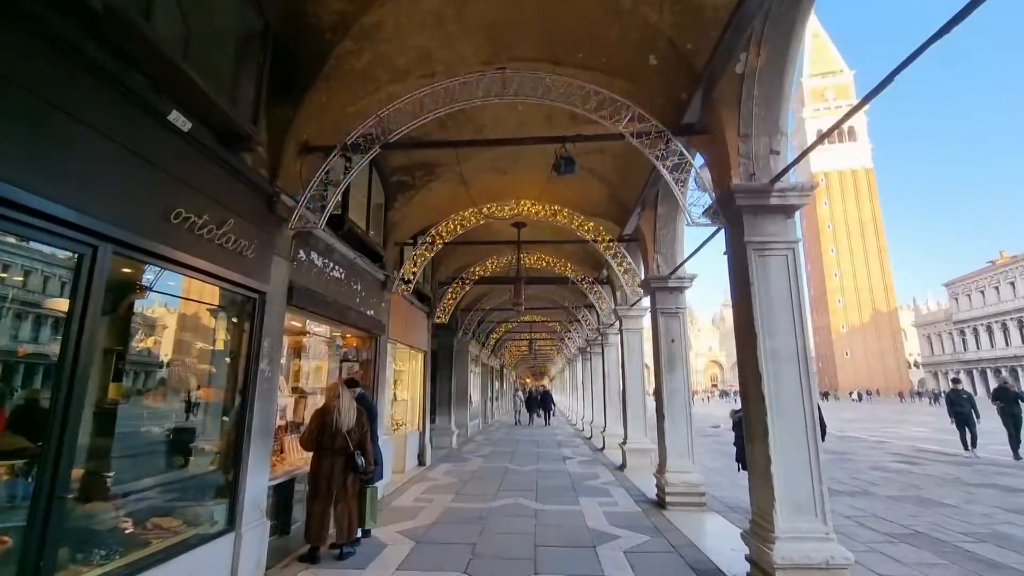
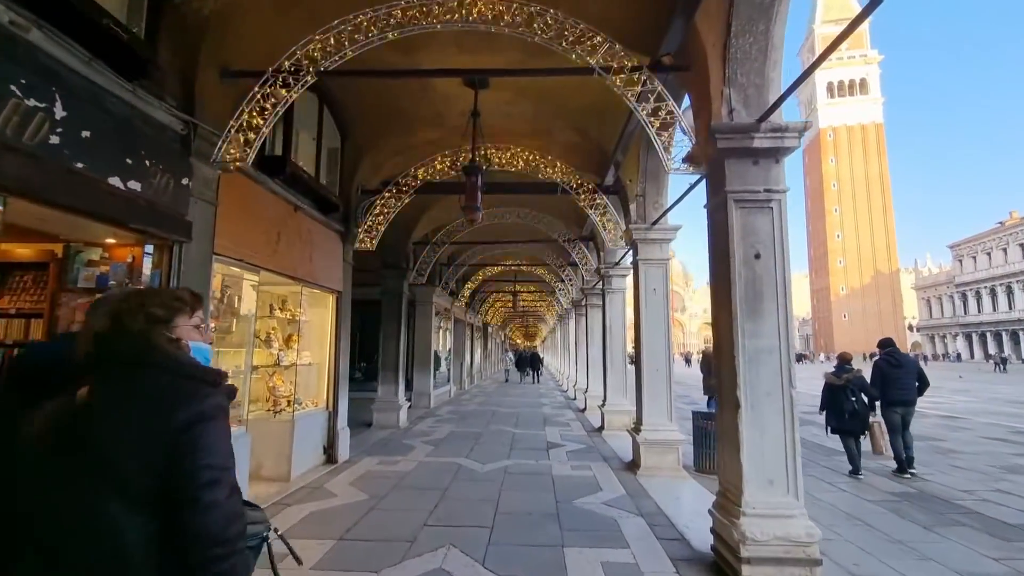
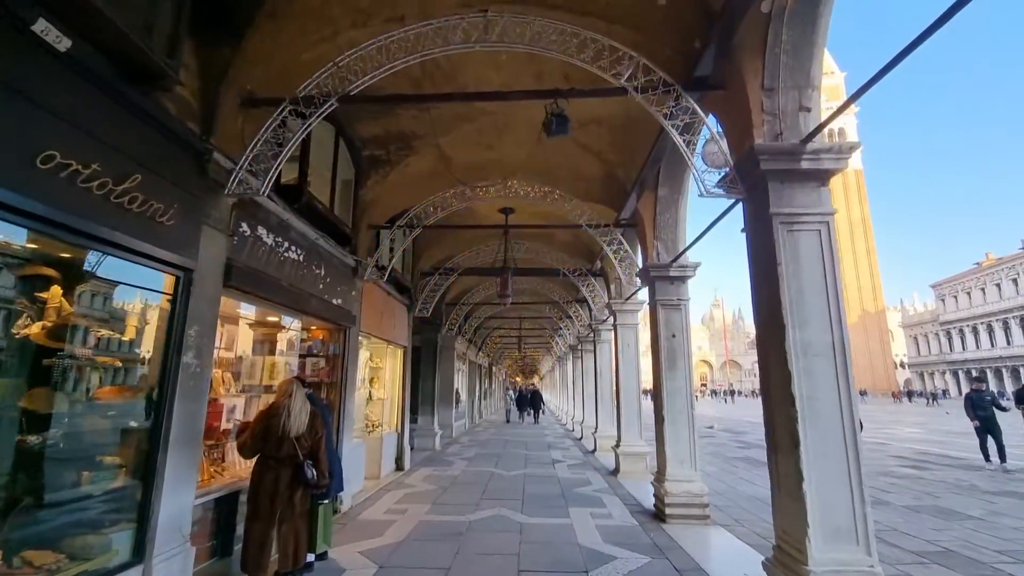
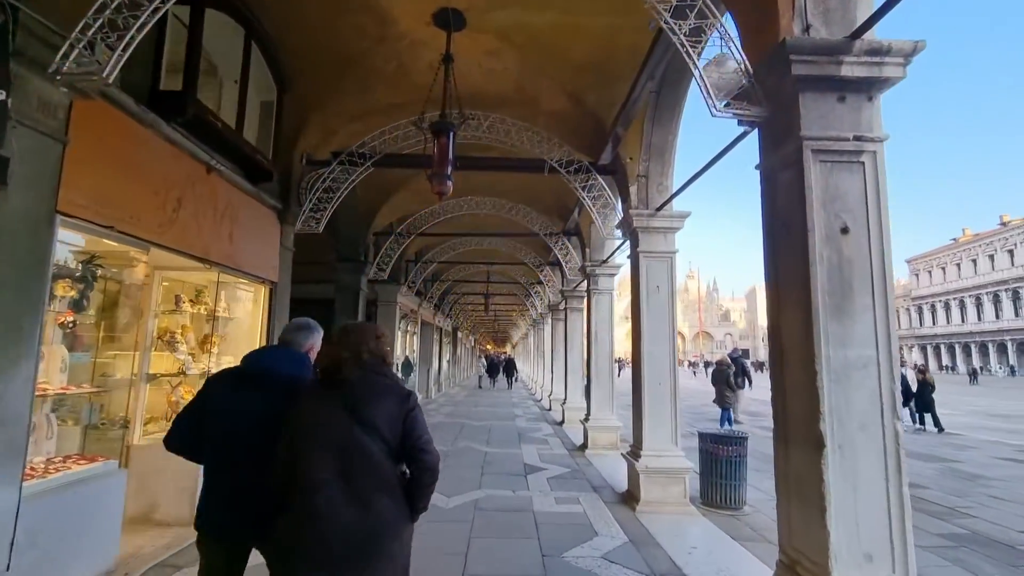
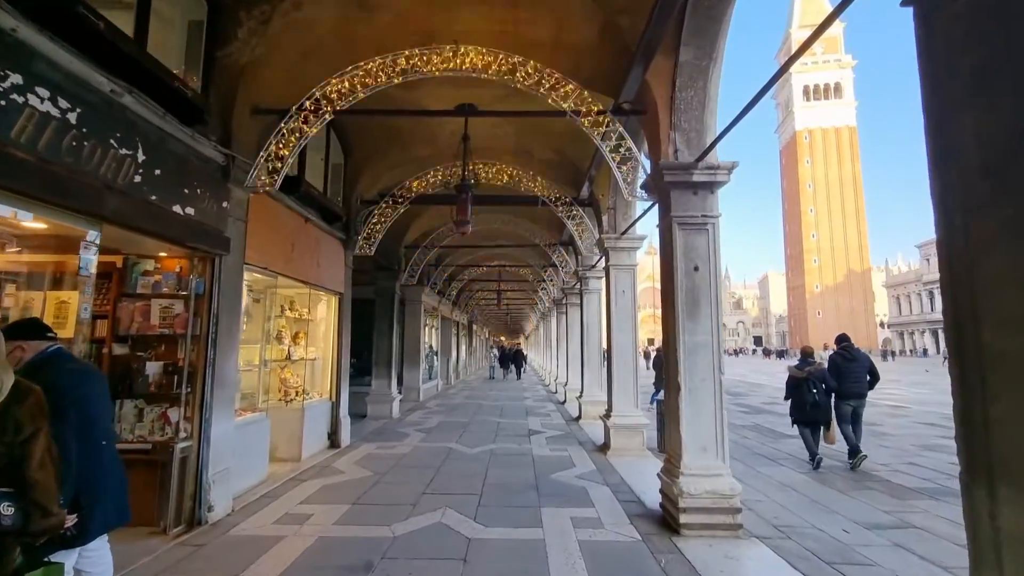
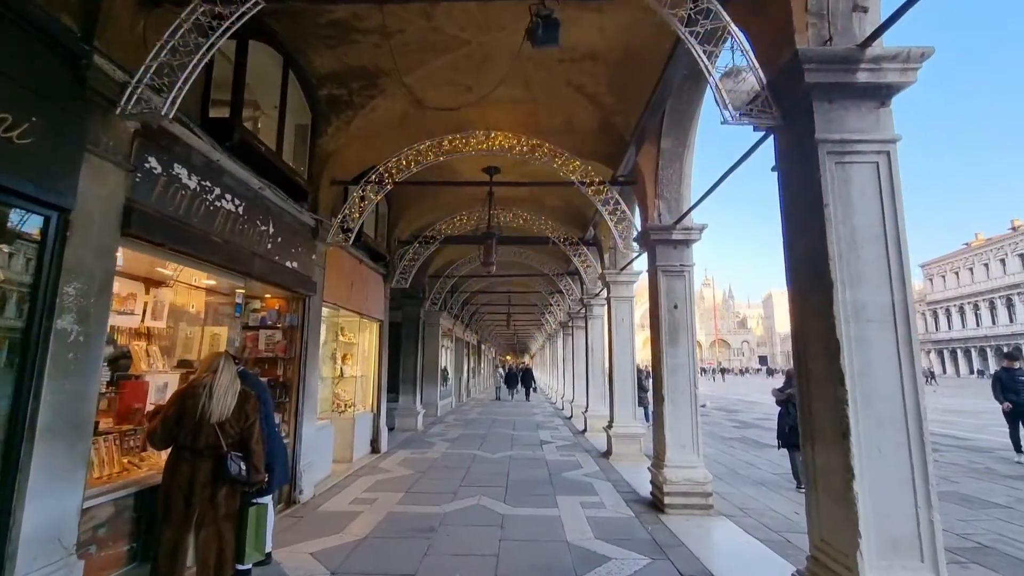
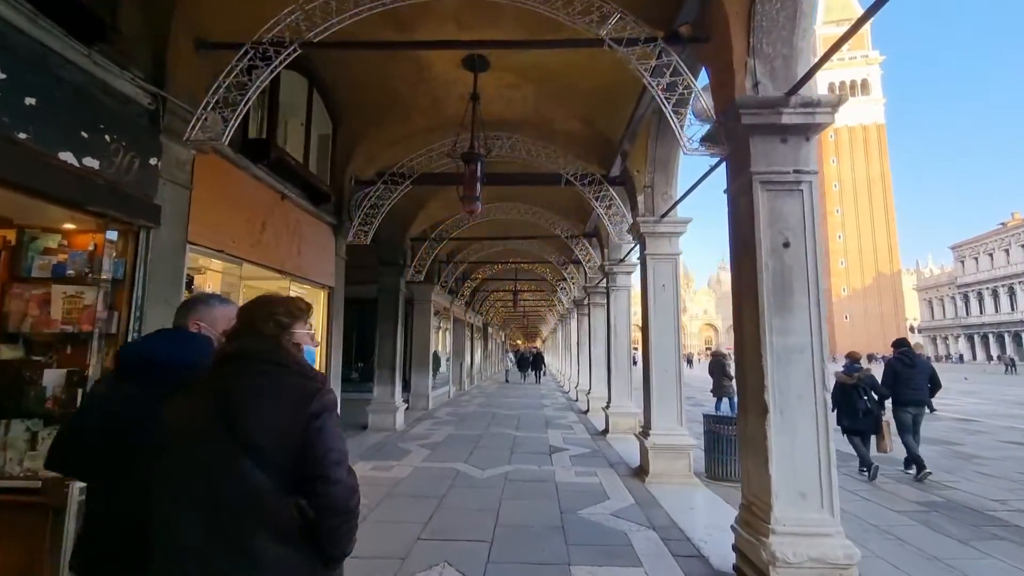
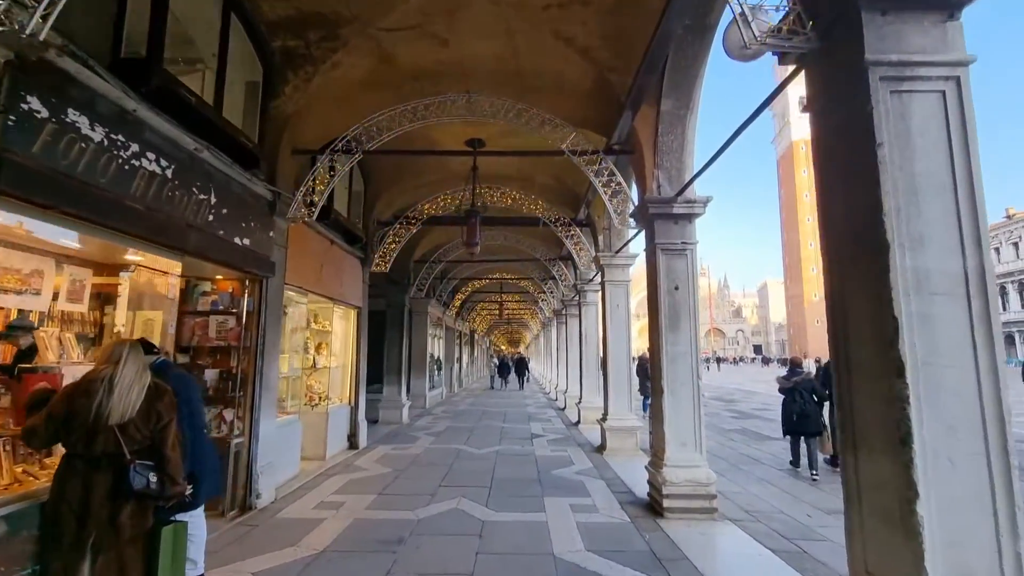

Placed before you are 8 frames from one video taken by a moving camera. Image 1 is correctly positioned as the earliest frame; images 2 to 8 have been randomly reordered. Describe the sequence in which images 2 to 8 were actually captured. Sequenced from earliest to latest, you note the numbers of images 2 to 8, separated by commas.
3, 6, 8, 5, 2, 7, 4
